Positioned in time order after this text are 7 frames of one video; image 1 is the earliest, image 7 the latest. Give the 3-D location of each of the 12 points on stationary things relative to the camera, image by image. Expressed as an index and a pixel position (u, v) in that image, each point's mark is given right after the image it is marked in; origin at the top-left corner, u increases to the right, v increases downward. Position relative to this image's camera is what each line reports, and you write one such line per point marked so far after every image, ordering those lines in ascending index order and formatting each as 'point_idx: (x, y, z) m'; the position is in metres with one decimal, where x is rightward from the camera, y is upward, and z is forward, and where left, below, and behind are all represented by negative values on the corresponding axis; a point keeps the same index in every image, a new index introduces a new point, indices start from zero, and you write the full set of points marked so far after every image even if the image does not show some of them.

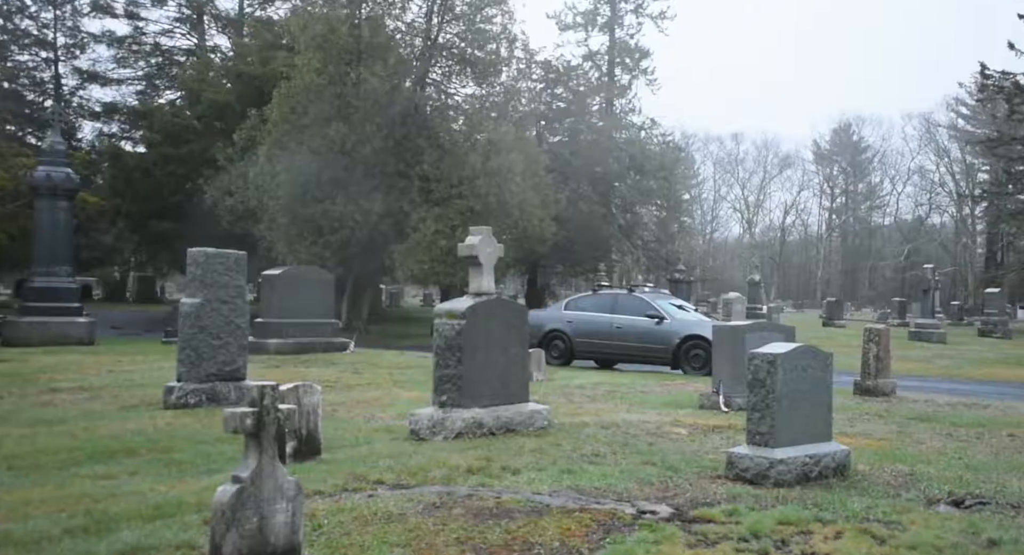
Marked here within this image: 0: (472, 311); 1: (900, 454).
0: (-0.4, -0.3, +8.6) m
1: (+3.8, -1.7, +8.9) m
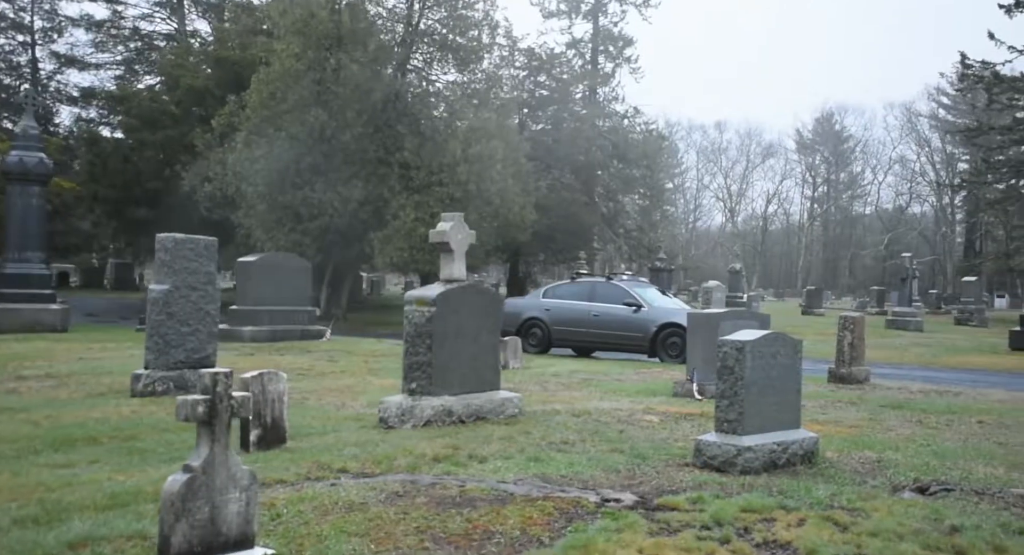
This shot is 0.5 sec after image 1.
0: (-0.6, -0.2, +8.5) m
1: (+3.5, -1.6, +9.0) m
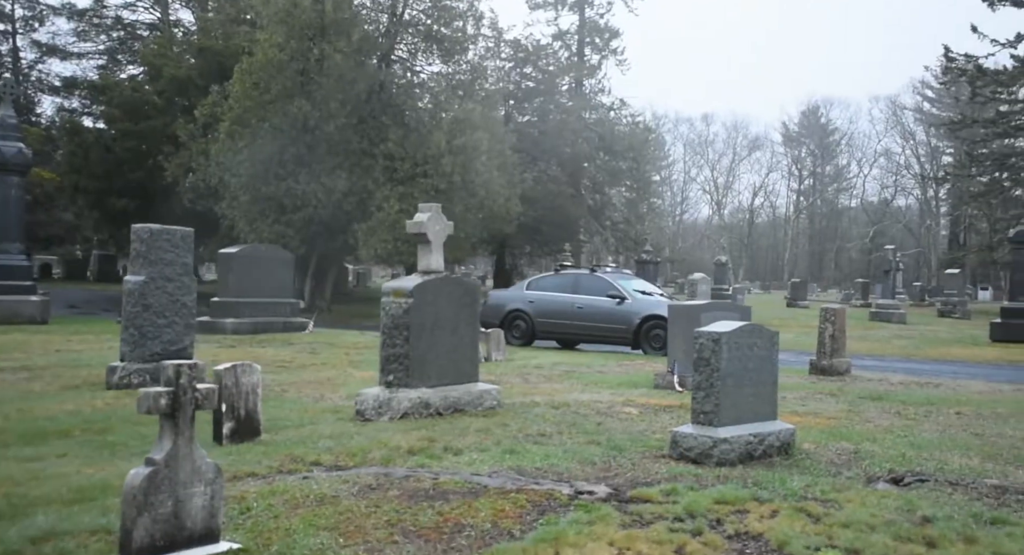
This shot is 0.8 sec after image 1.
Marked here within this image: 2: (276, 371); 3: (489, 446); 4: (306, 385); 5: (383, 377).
0: (-0.8, -0.1, +8.5) m
1: (+3.3, -1.5, +9.0) m
2: (-3.2, -1.3, +12.4) m
3: (-0.2, -1.3, +7.1) m
4: (-2.5, -1.3, +11.1) m
5: (-1.2, -0.9, +8.4) m
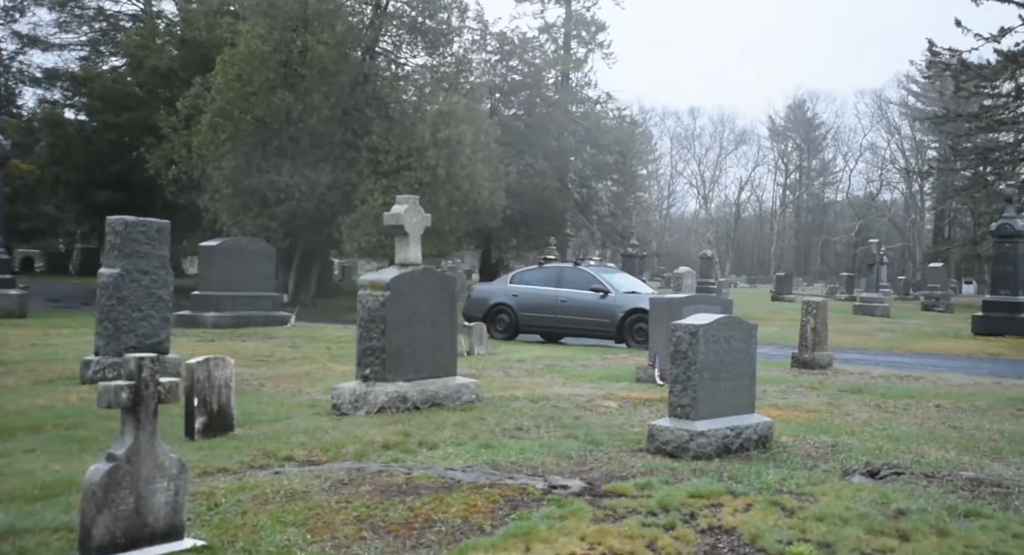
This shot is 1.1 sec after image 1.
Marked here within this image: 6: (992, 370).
0: (-1.1, 0.0, +8.4) m
1: (+3.1, -1.4, +9.0) m
2: (-3.5, -1.2, +12.3) m
3: (-0.4, -1.3, +7.0) m
4: (-2.7, -1.2, +11.0) m
5: (-1.4, -0.8, +8.3) m
6: (+8.5, -1.6, +16.2) m
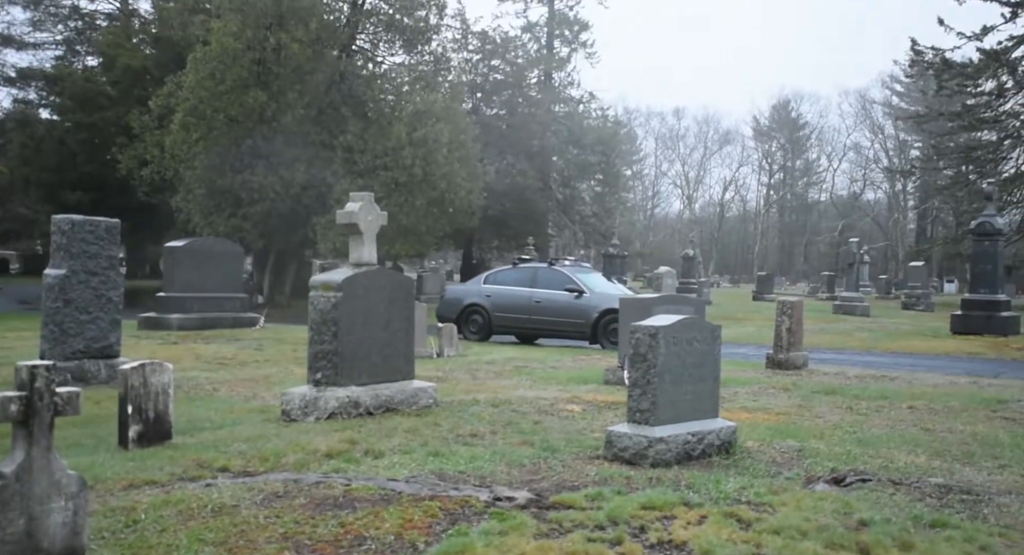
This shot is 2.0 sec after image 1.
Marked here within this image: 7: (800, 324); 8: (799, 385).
0: (-1.4, 0.0, +8.1) m
1: (+2.7, -1.4, +8.7) m
2: (-3.9, -1.2, +11.9) m
3: (-0.7, -1.3, +6.7) m
4: (-3.2, -1.2, +10.7) m
5: (-1.8, -0.9, +8.0) m
6: (+8.0, -1.6, +16.0) m
7: (+4.7, -0.8, +14.7) m
8: (+3.9, -1.5, +12.5) m
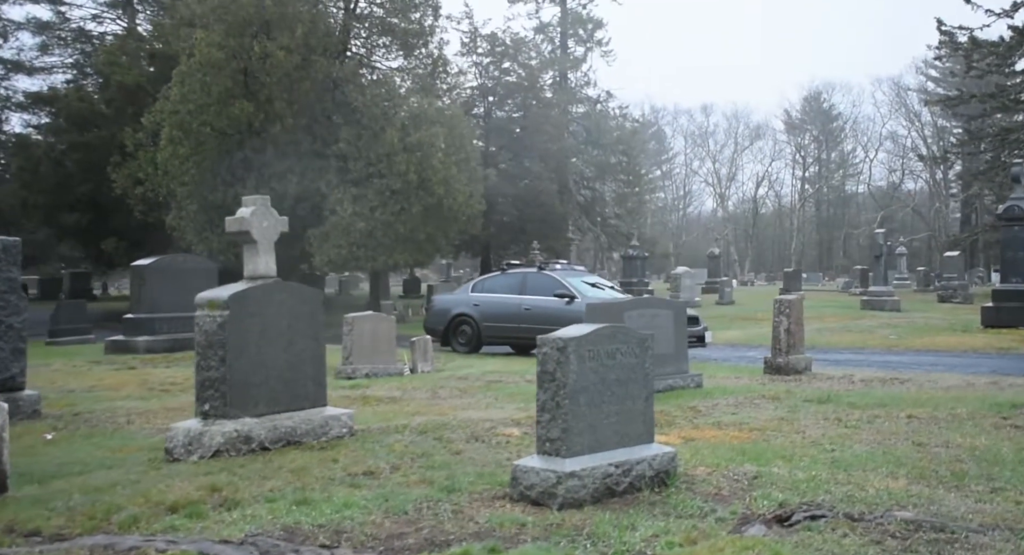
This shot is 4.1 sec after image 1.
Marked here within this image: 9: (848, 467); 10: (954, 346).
0: (-2.1, -0.2, +7.1) m
1: (+2.1, -1.4, +7.6) m
2: (-4.4, -1.4, +11.1) m
3: (-1.4, -1.3, +5.7) m
4: (-3.7, -1.4, +9.7) m
5: (-2.4, -1.0, +7.1) m
6: (+7.7, -1.4, +14.6) m
7: (+4.3, -0.7, +13.5) m
8: (+3.5, -1.4, +11.3) m
9: (+2.5, -1.4, +6.8) m
10: (+8.7, -1.4, +18.2) m
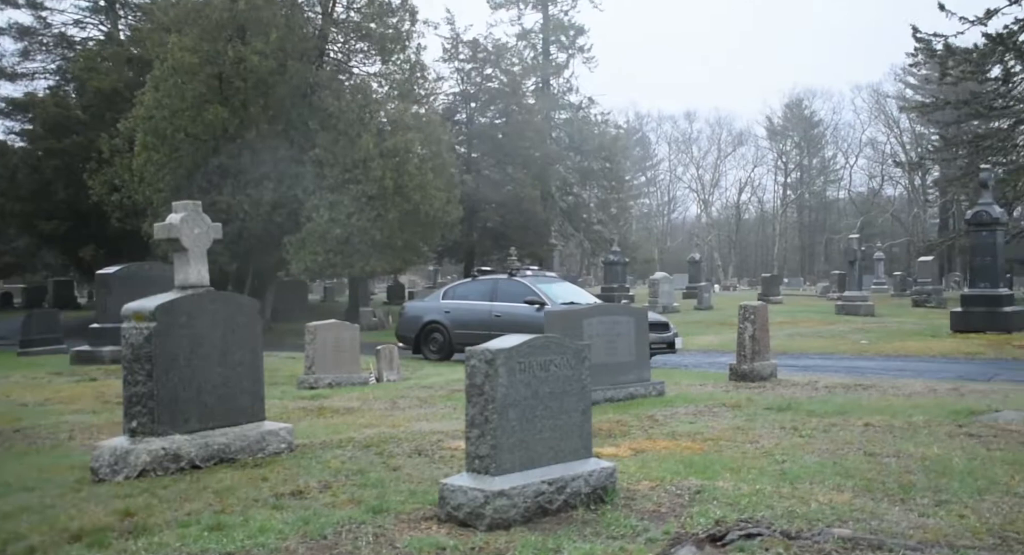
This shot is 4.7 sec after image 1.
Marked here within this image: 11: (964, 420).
0: (-2.6, -0.3, +6.9) m
1: (+1.6, -1.5, +7.4) m
2: (-4.9, -1.6, +10.8) m
3: (-1.8, -1.4, +5.5) m
4: (-4.2, -1.5, +9.5) m
5: (-2.9, -1.1, +6.8) m
6: (+7.1, -1.5, +14.5) m
7: (+3.7, -0.8, +13.4) m
8: (+3.0, -1.5, +11.1) m
9: (+2.1, -1.5, +6.7) m
10: (+8.2, -1.5, +18.1) m
11: (+4.6, -1.4, +9.2) m
